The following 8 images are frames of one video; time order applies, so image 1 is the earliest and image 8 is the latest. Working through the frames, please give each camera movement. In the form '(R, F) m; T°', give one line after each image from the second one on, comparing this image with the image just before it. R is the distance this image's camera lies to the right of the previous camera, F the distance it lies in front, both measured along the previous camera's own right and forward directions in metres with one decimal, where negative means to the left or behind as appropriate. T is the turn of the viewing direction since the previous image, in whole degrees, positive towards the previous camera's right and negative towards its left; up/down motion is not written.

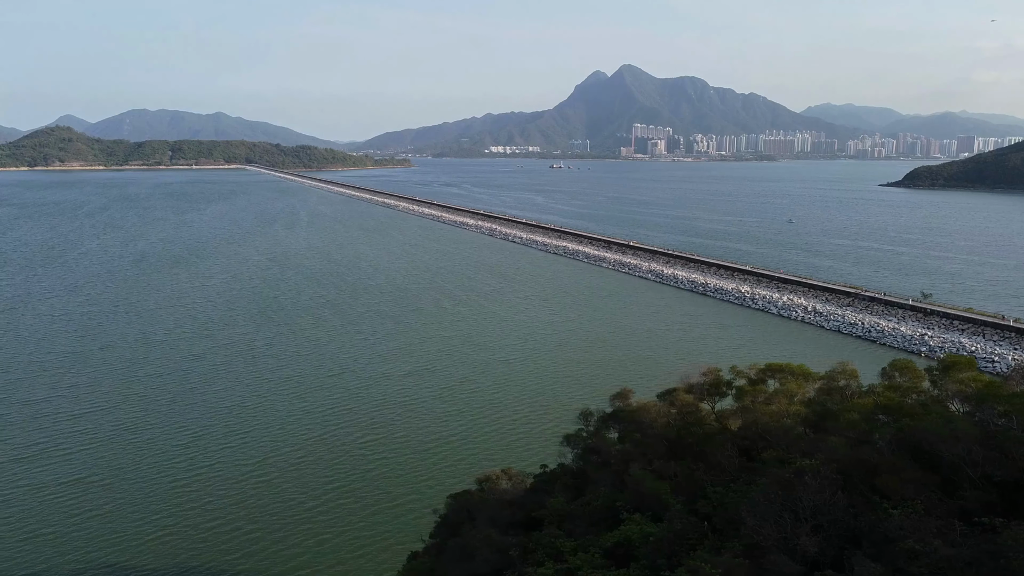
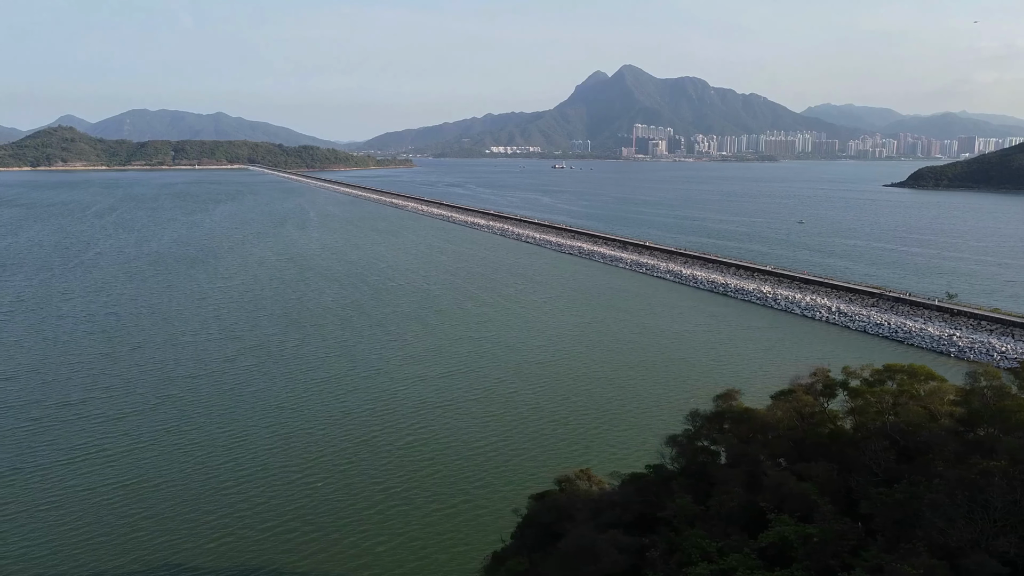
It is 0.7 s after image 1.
(-0.4, 0.0) m; 0°
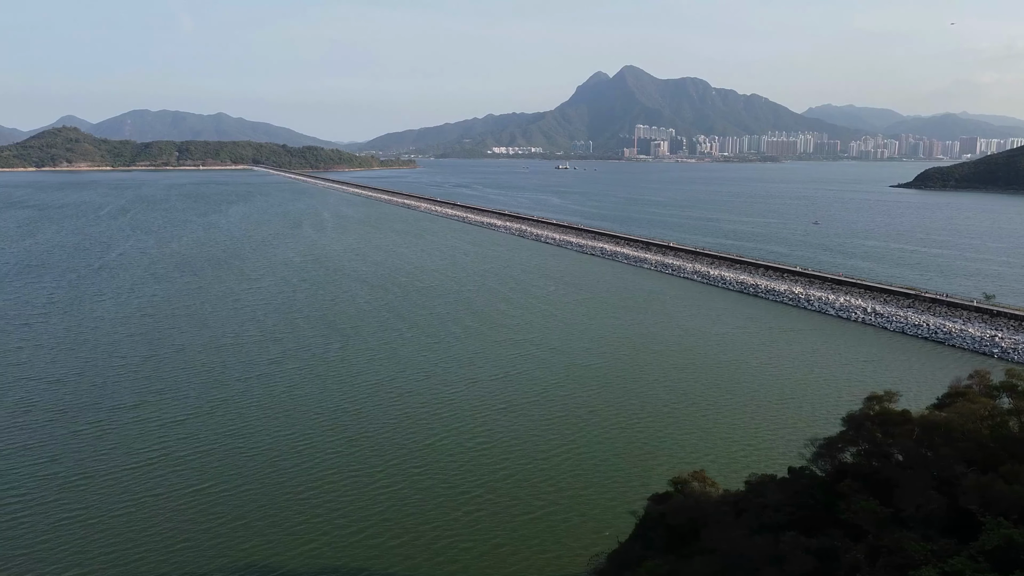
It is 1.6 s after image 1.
(-0.6, 0.0) m; 0°
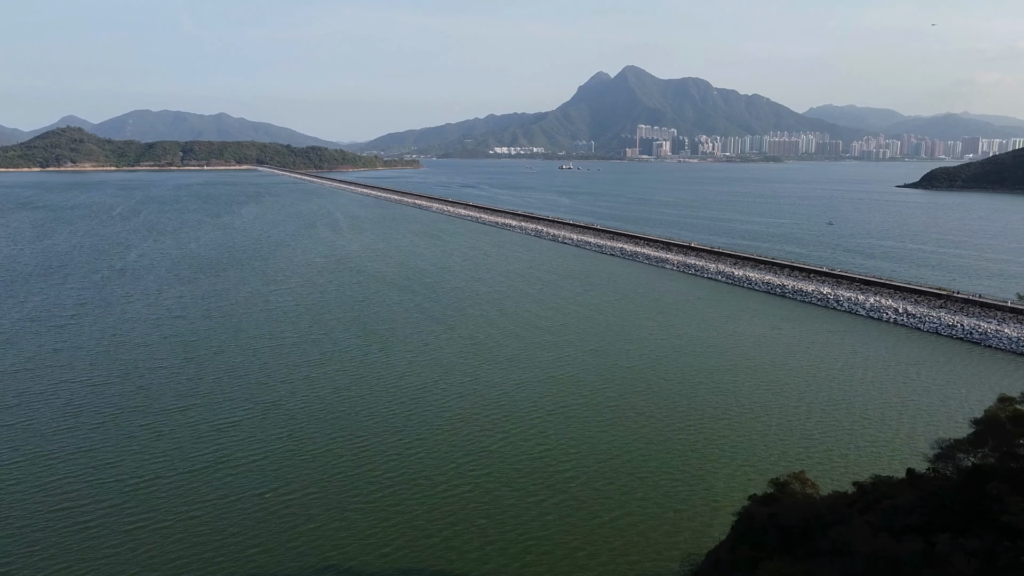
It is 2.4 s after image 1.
(-0.5, 0.0) m; 0°
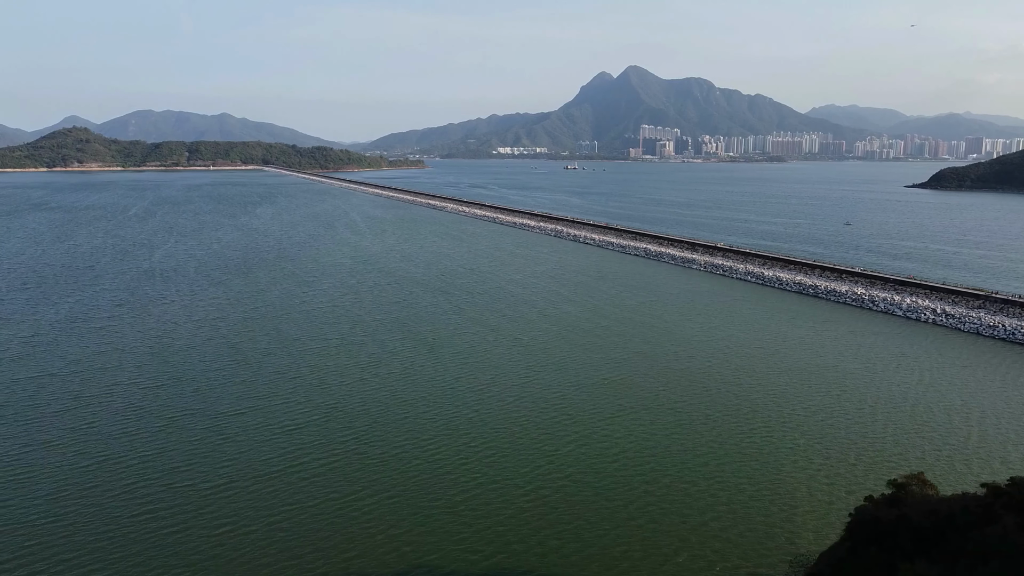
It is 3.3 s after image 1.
(-0.6, 0.0) m; 0°
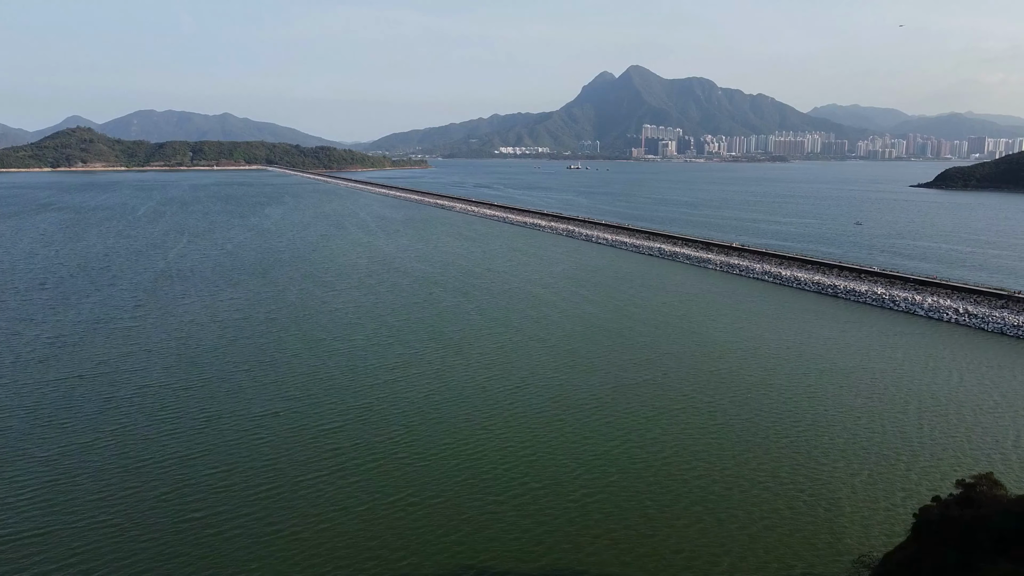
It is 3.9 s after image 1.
(-0.4, 0.0) m; 0°
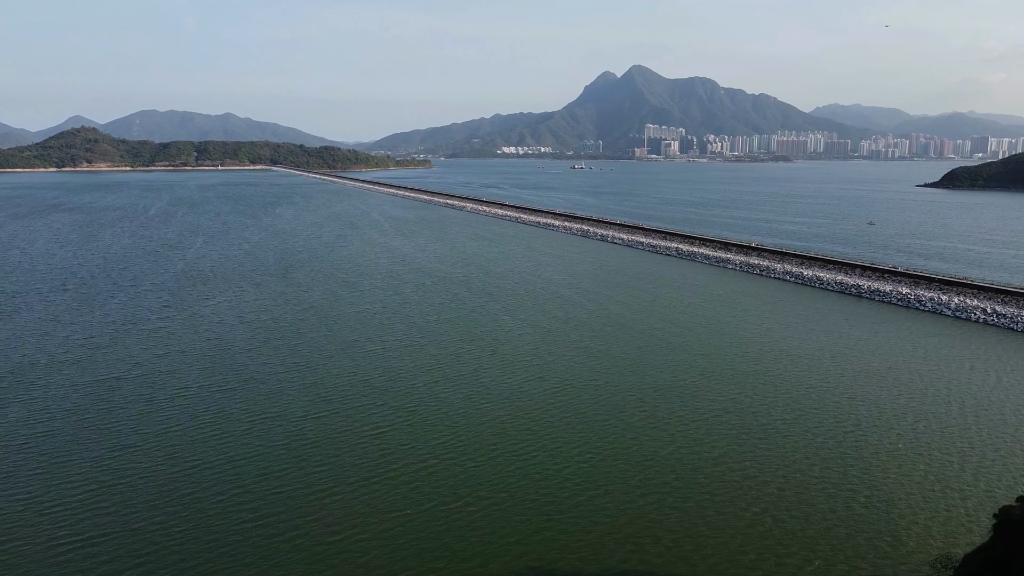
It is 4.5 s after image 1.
(-0.5, 0.0) m; 0°
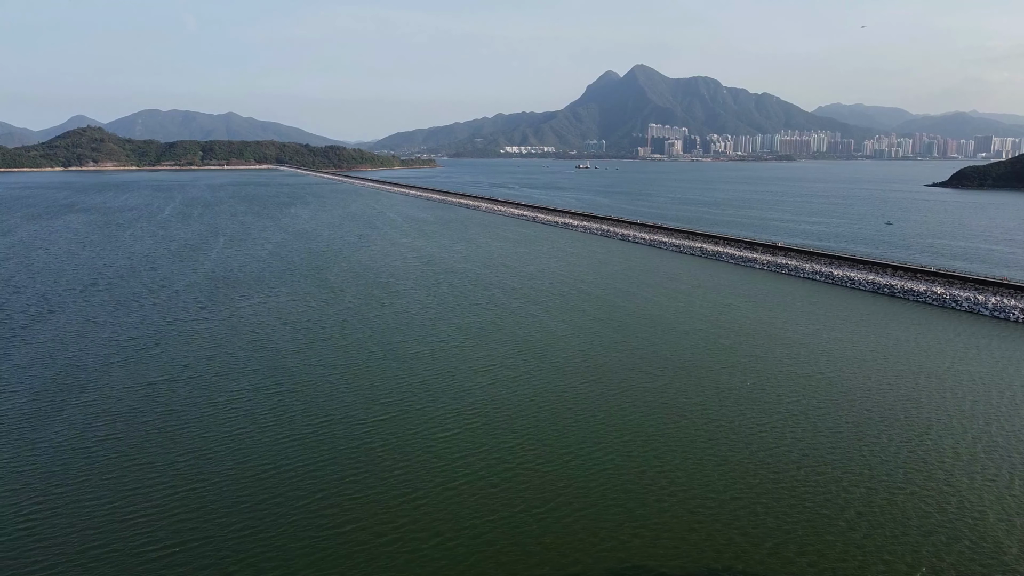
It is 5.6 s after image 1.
(-0.7, 0.0) m; 0°
